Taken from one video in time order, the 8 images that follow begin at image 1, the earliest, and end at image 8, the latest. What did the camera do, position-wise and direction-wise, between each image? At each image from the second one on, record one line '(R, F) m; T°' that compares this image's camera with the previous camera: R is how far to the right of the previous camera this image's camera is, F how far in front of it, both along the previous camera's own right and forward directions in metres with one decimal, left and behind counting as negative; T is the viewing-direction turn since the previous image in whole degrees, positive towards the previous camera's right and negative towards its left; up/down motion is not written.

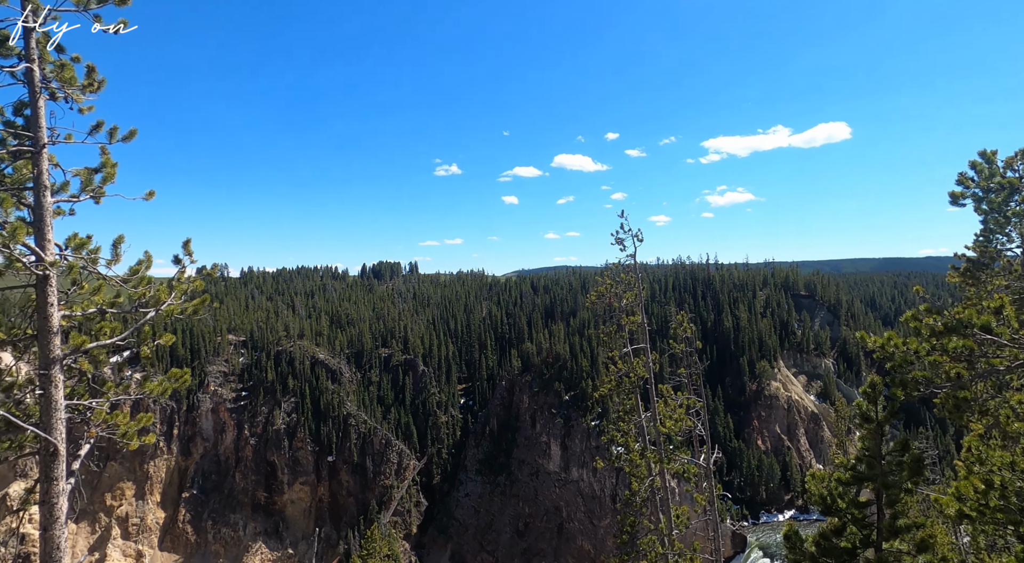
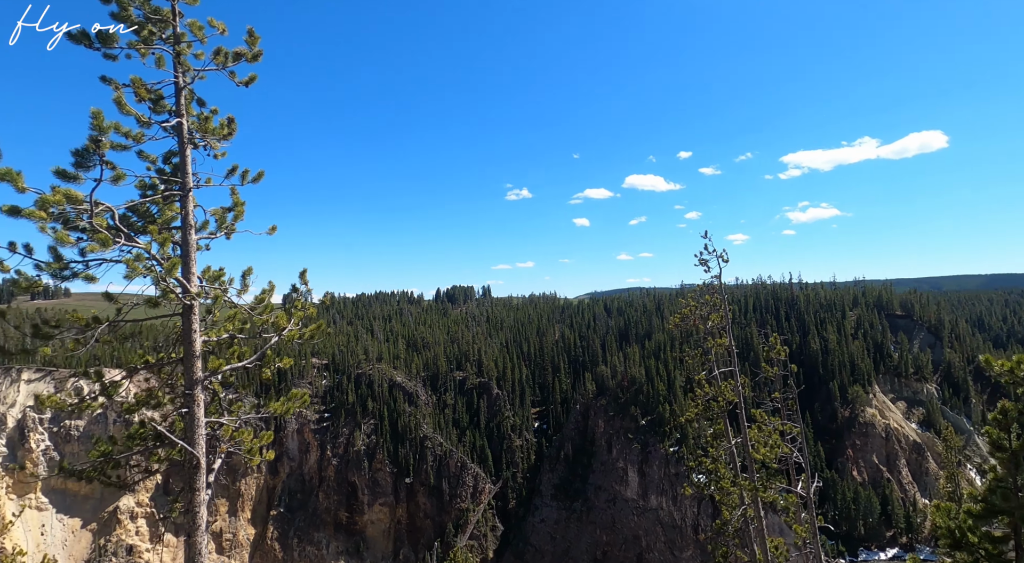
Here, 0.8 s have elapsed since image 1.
(-0.3, -0.2) m; -7°
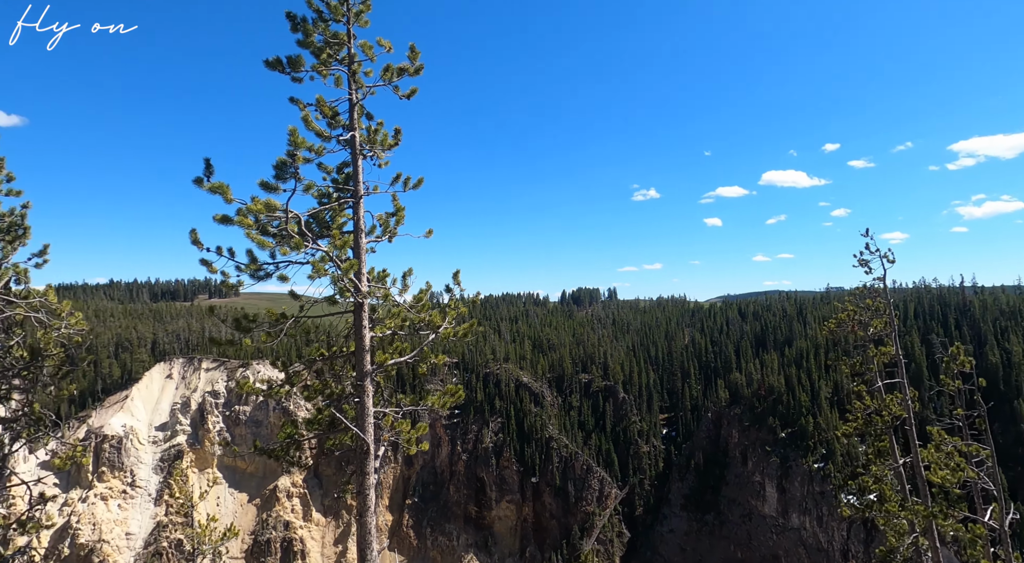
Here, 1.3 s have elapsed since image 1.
(-0.3, -0.1) m; -12°
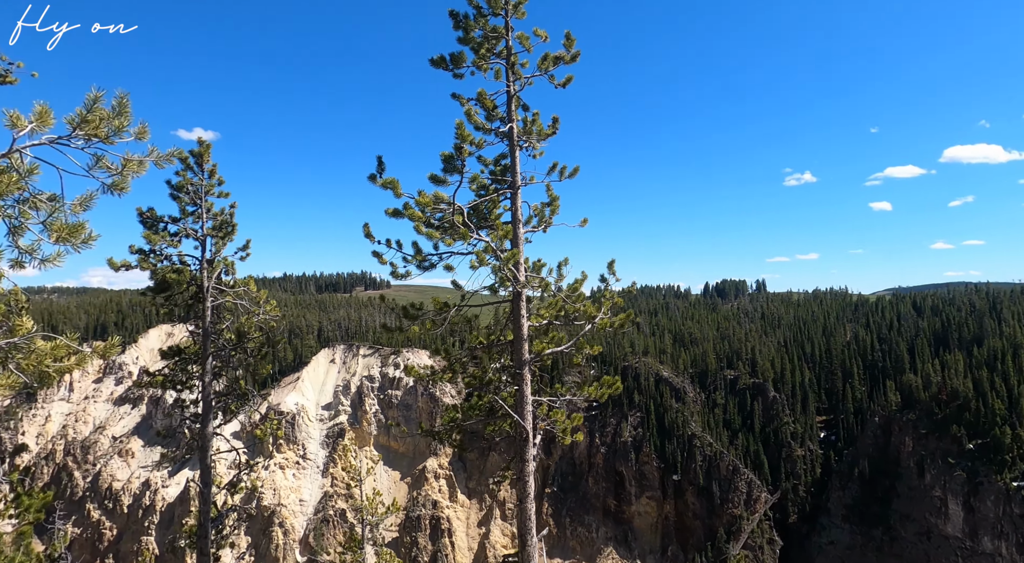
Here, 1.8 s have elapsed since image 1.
(-0.2, +0.1) m; -13°
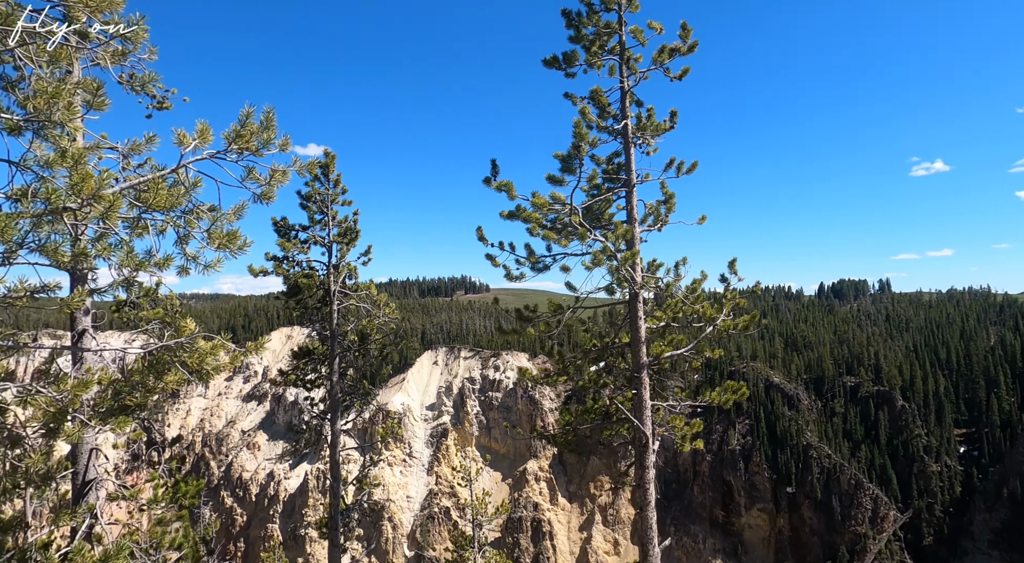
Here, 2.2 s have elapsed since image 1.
(-0.2, +0.1) m; -9°
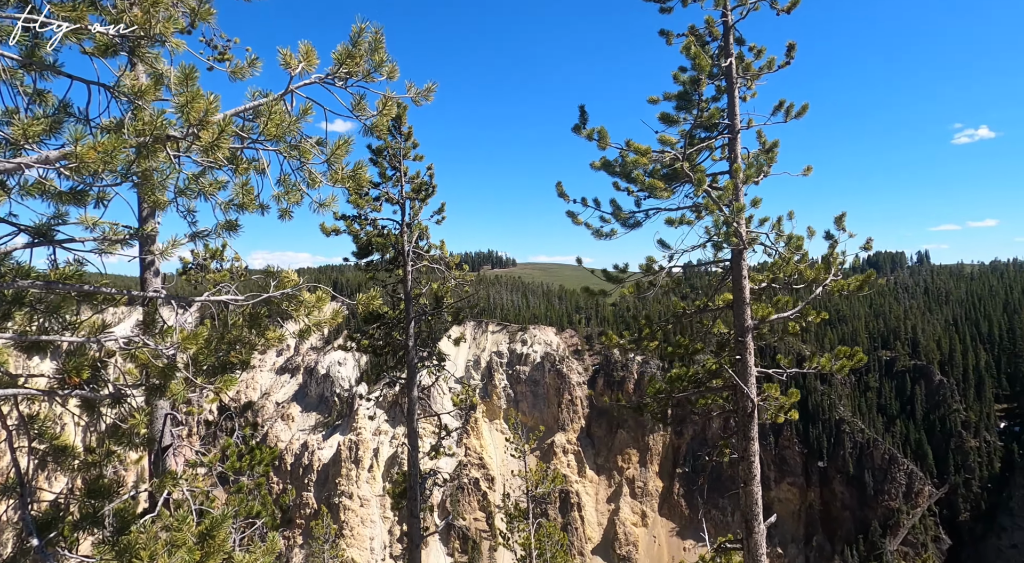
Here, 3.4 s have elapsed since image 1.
(+0.2, -0.1) m; -3°
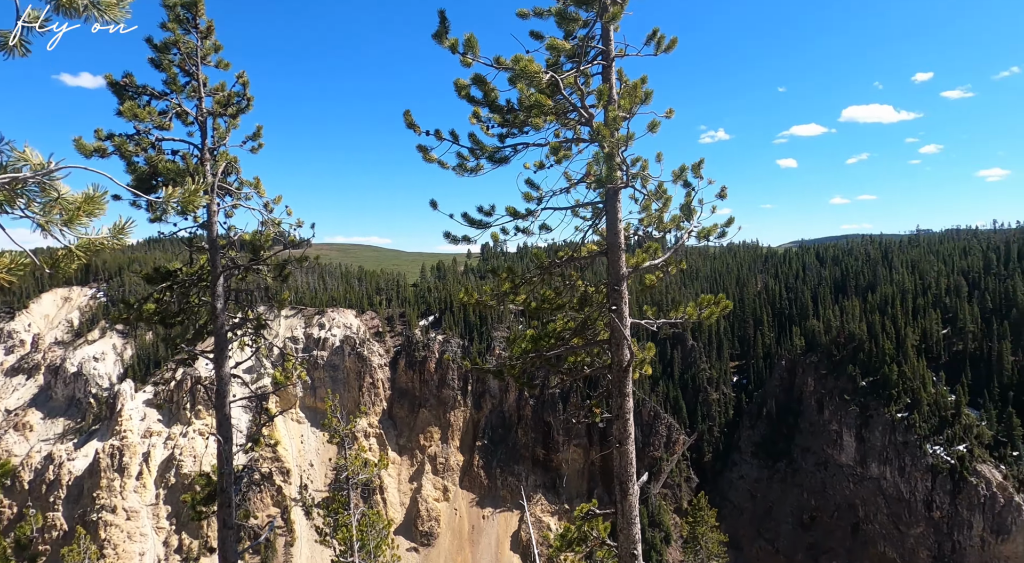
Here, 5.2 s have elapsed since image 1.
(-0.2, +0.6) m; +18°
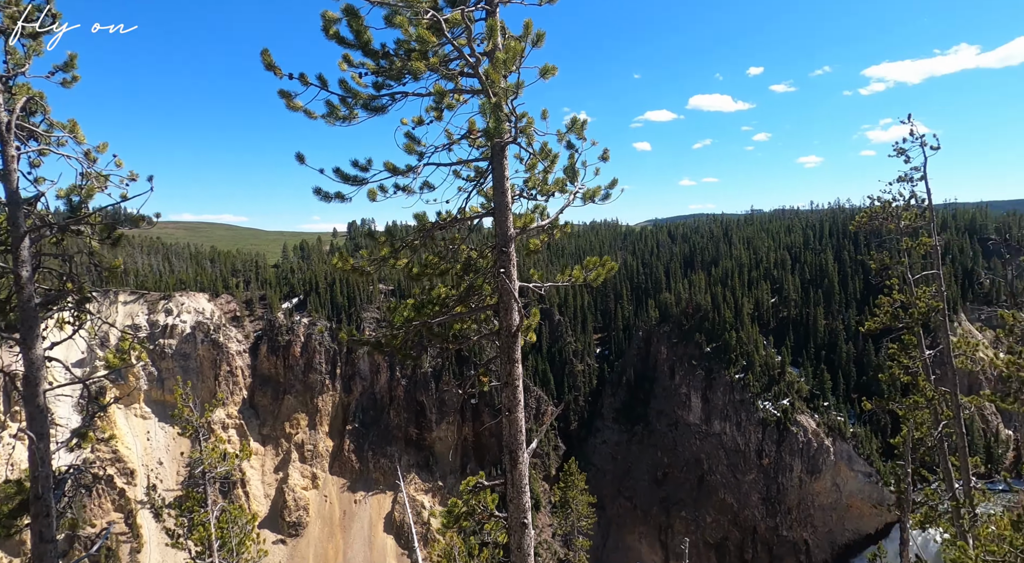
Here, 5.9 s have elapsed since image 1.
(-0.1, +0.2) m; +12°
